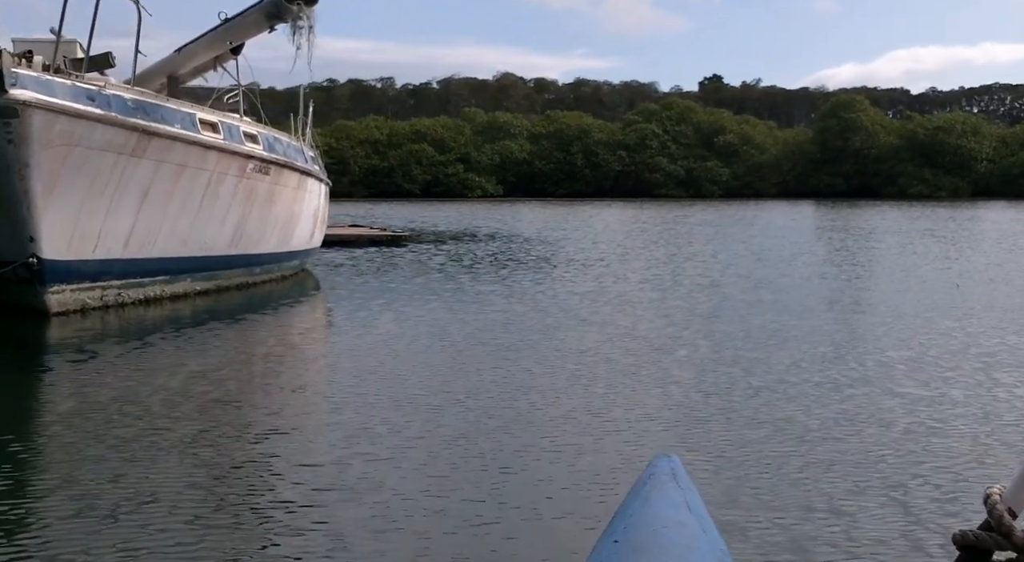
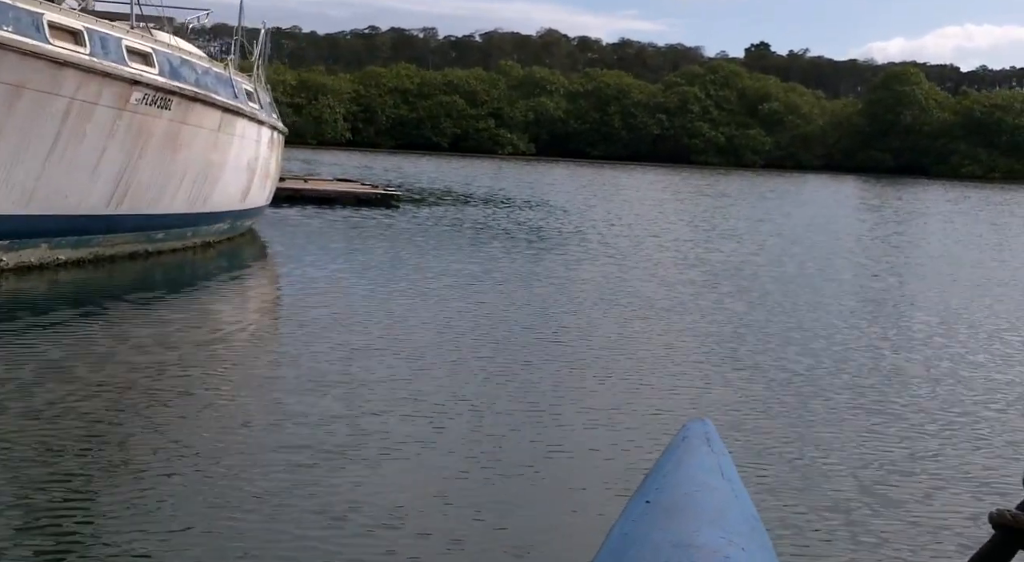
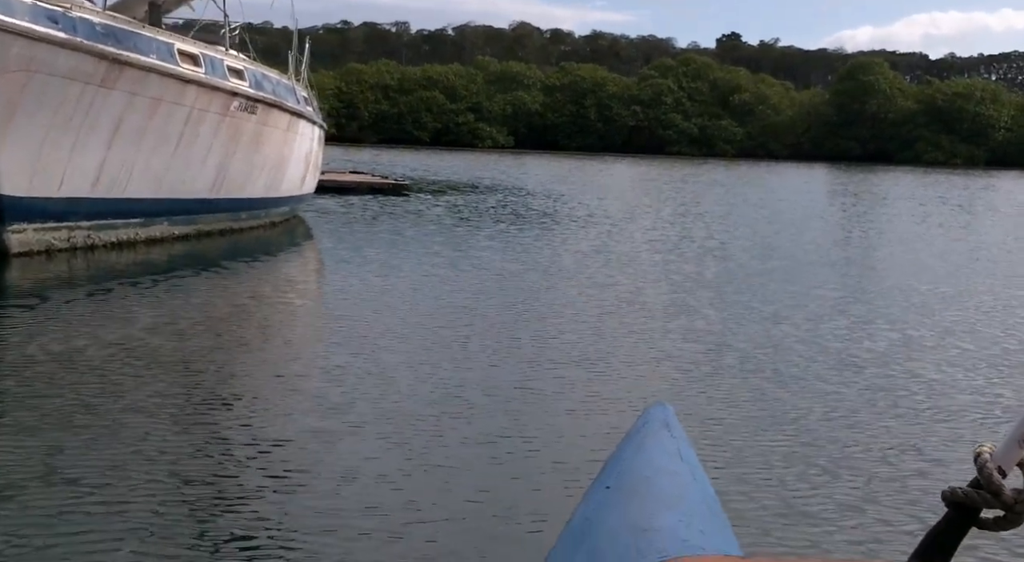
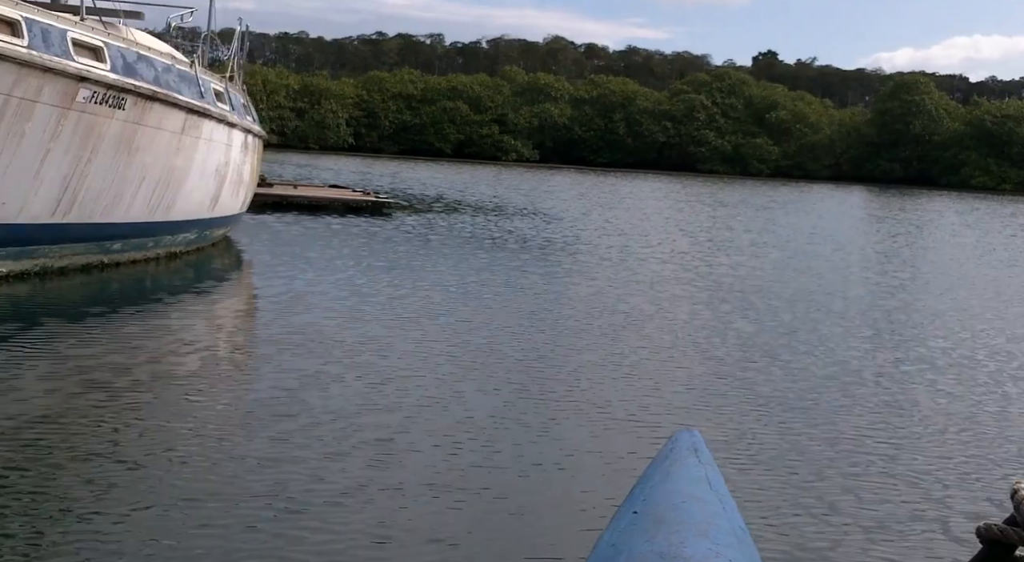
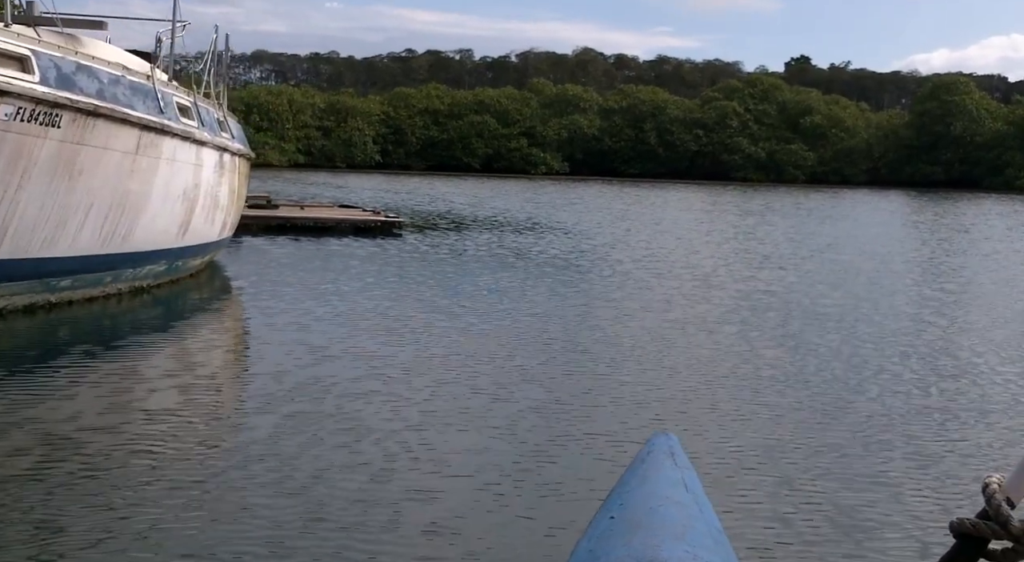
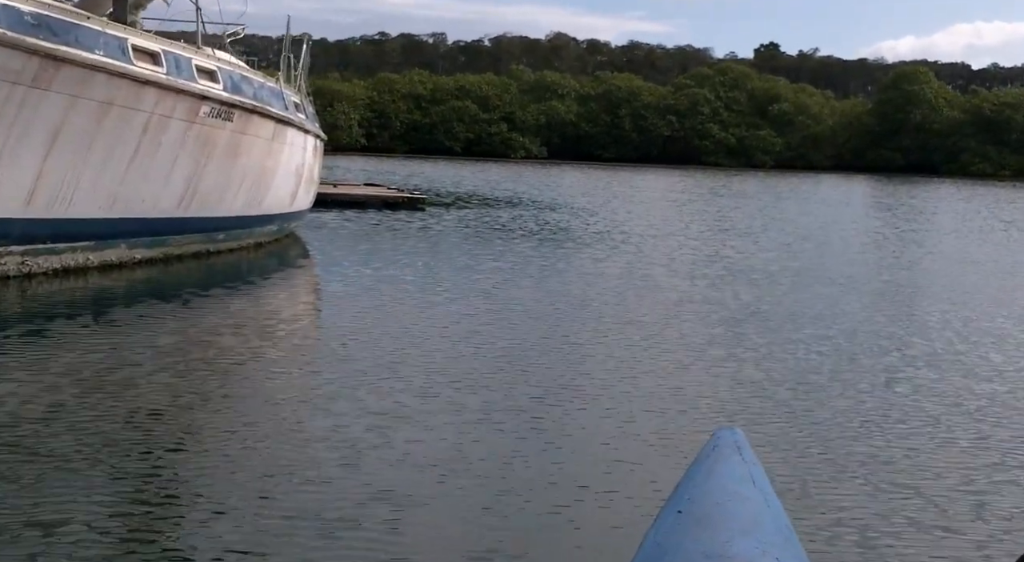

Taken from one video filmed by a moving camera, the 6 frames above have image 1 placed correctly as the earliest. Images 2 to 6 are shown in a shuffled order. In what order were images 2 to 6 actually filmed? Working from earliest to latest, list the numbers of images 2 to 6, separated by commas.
3, 6, 2, 4, 5
